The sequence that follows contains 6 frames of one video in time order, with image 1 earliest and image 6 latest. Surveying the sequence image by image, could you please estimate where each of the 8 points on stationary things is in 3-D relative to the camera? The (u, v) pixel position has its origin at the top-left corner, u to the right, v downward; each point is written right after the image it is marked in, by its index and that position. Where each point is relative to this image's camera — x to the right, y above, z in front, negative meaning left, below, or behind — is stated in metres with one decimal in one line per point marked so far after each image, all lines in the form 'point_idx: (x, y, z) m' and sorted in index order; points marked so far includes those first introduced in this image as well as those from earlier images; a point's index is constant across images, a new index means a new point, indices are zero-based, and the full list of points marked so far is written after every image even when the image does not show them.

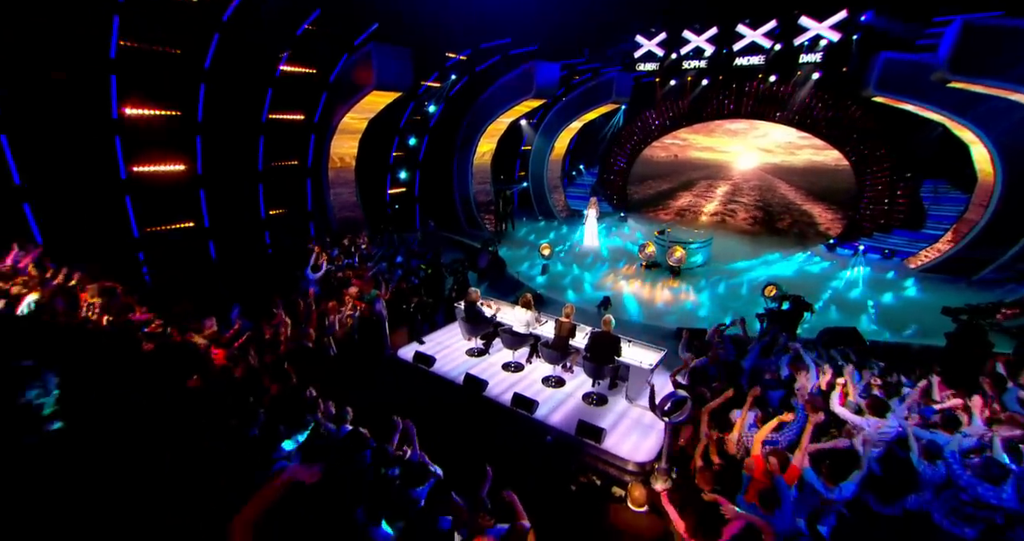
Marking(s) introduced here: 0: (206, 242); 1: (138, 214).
0: (-6.0, +0.6, +9.0) m
1: (-6.3, +1.0, +7.8) m
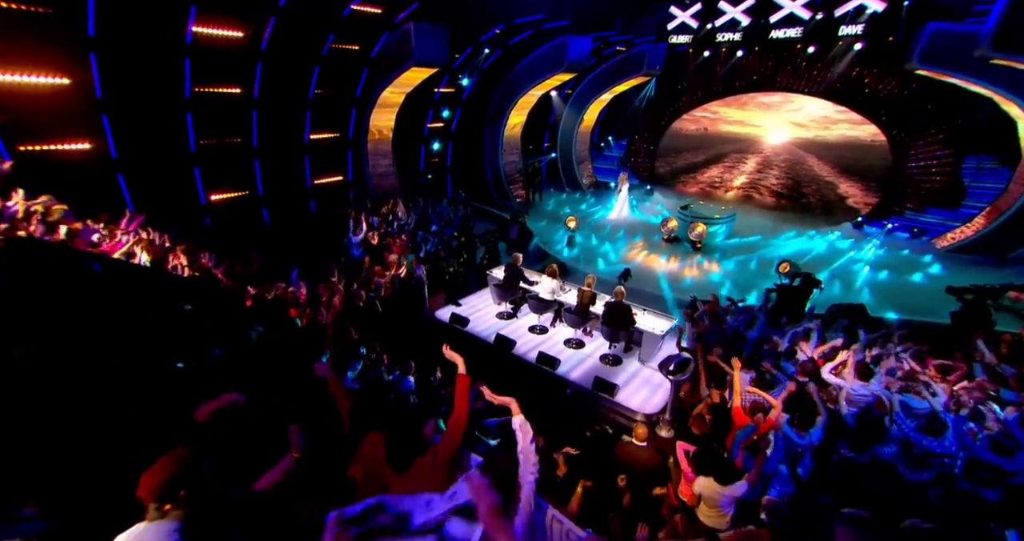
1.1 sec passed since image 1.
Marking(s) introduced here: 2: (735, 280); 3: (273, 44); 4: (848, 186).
0: (-5.4, +1.3, +9.9) m
1: (-5.8, +1.6, +8.8) m
2: (+4.4, -0.2, +9.3) m
3: (-4.6, +4.4, +9.2) m
4: (+10.7, +2.7, +14.8) m
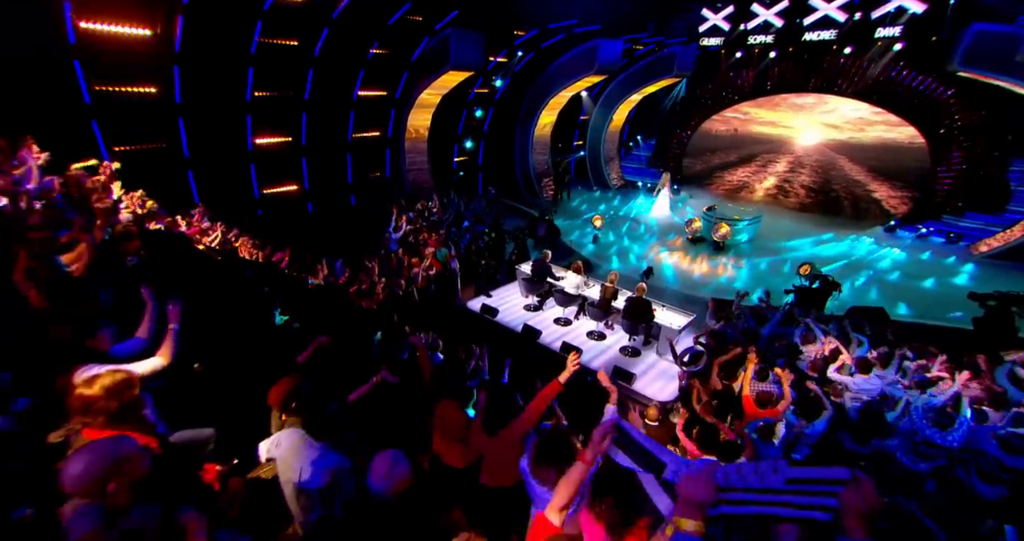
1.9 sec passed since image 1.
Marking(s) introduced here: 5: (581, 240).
0: (-4.8, +1.6, +10.7) m
1: (-5.2, +1.9, +9.6) m
2: (+4.9, -0.2, +9.5) m
3: (-3.9, +4.6, +9.9) m
4: (+11.6, +2.5, +14.7) m
5: (+1.8, +0.8, +12.1) m
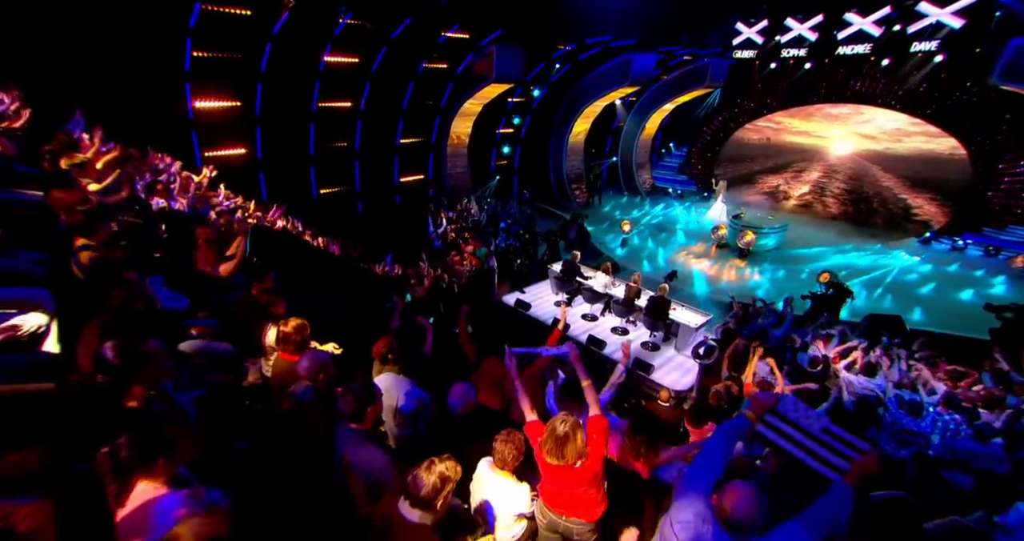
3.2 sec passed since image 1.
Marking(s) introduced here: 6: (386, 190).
0: (-3.9, +1.7, +11.8) m
1: (-4.4, +2.1, +10.7) m
2: (+5.6, -0.3, +10.0) m
3: (-3.0, +4.8, +11.0) m
4: (+12.7, +2.2, +14.7) m
5: (+2.7, +0.7, +12.8) m
6: (-3.3, +2.1, +12.4) m
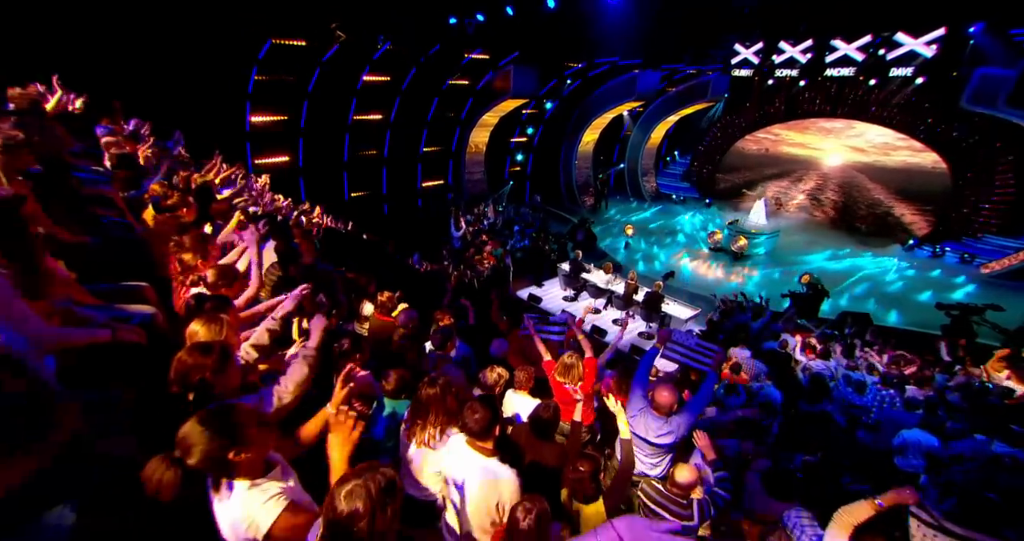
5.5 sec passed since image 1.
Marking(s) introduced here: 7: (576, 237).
0: (-3.5, +1.8, +13.0) m
1: (-4.1, +2.2, +12.0) m
2: (+5.9, -0.4, +11.1) m
3: (-2.6, +4.9, +12.2) m
4: (+13.2, +2.0, +15.7) m
5: (+3.1, +0.7, +13.9) m
6: (-2.9, +2.2, +13.6) m
7: (+1.8, +0.9, +12.9) m
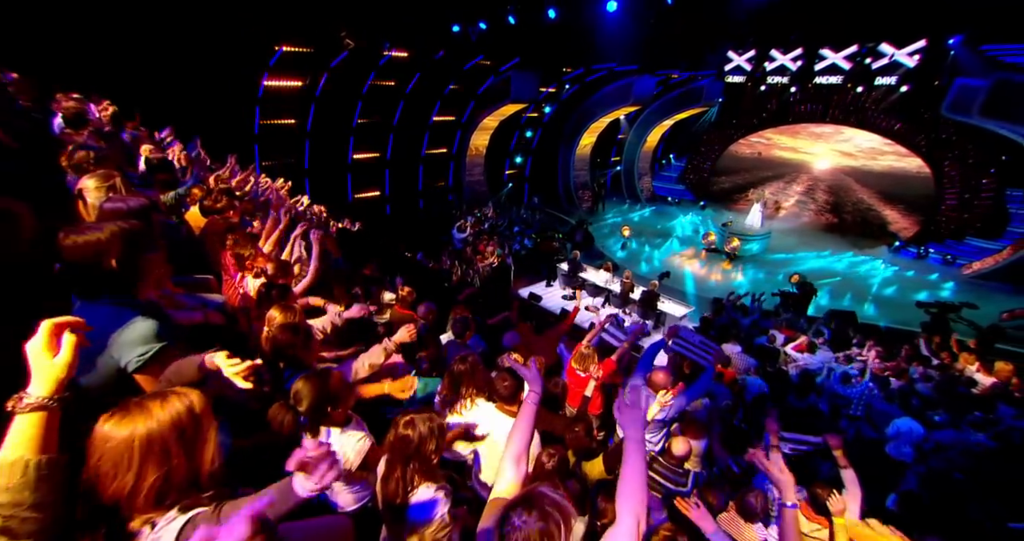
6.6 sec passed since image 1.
0: (-3.5, +1.8, +13.4) m
1: (-4.0, +2.2, +12.3) m
2: (+5.9, -0.4, +11.5) m
3: (-2.6, +4.9, +12.6) m
4: (+13.1, +2.0, +16.2) m
5: (+3.1, +0.7, +14.3) m
6: (-2.9, +2.2, +14.0) m
7: (+1.8, +0.9, +13.3) m
